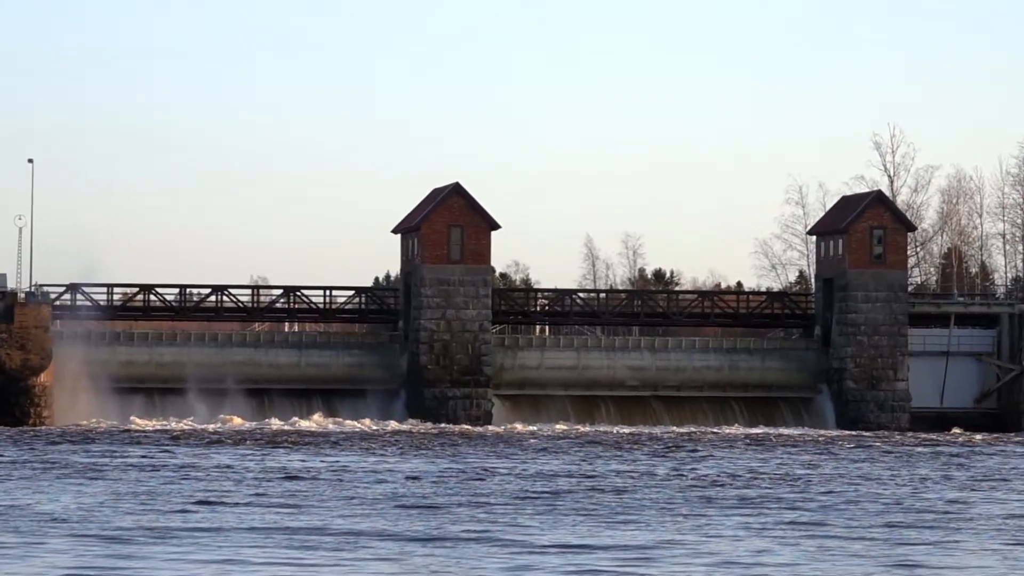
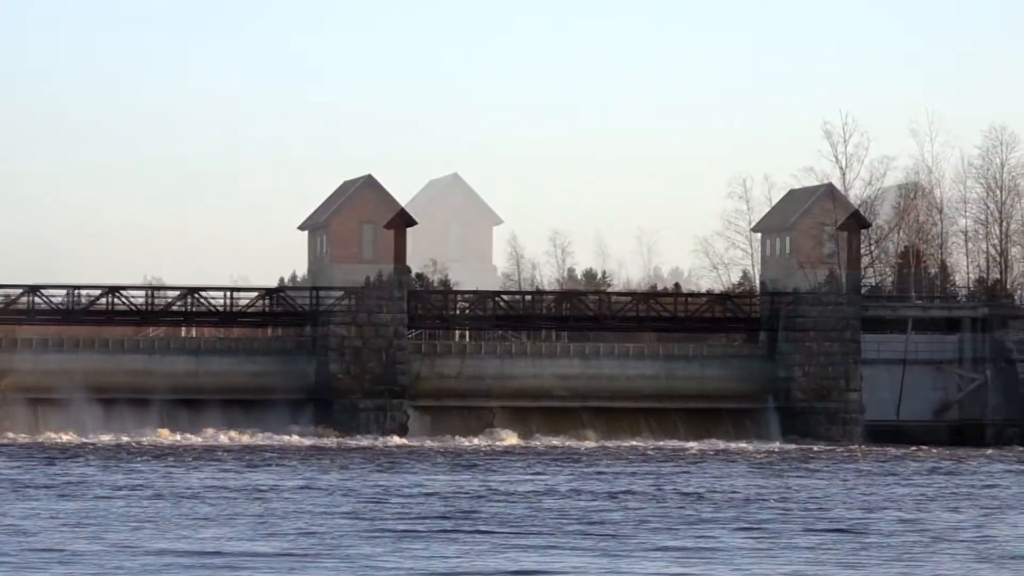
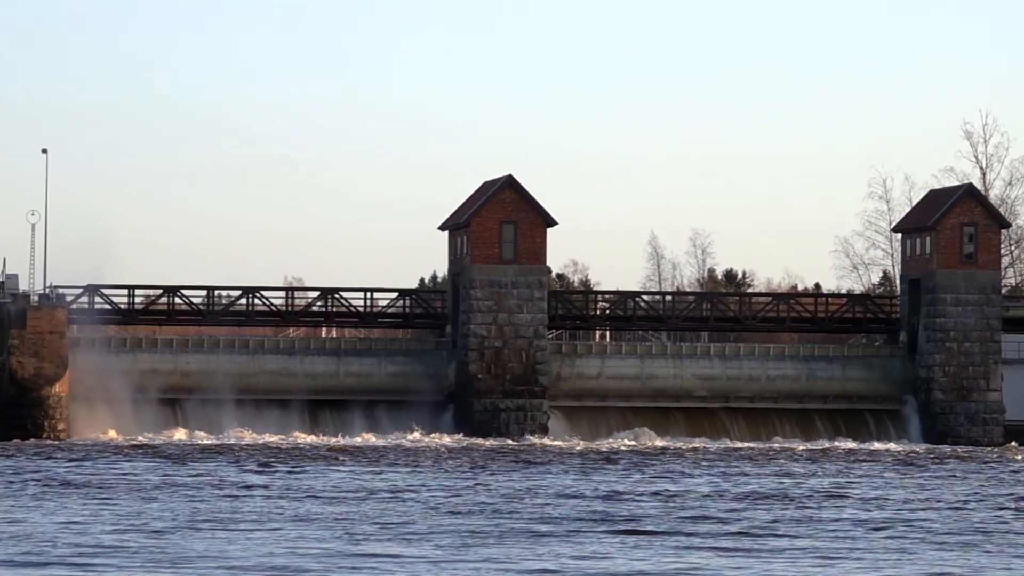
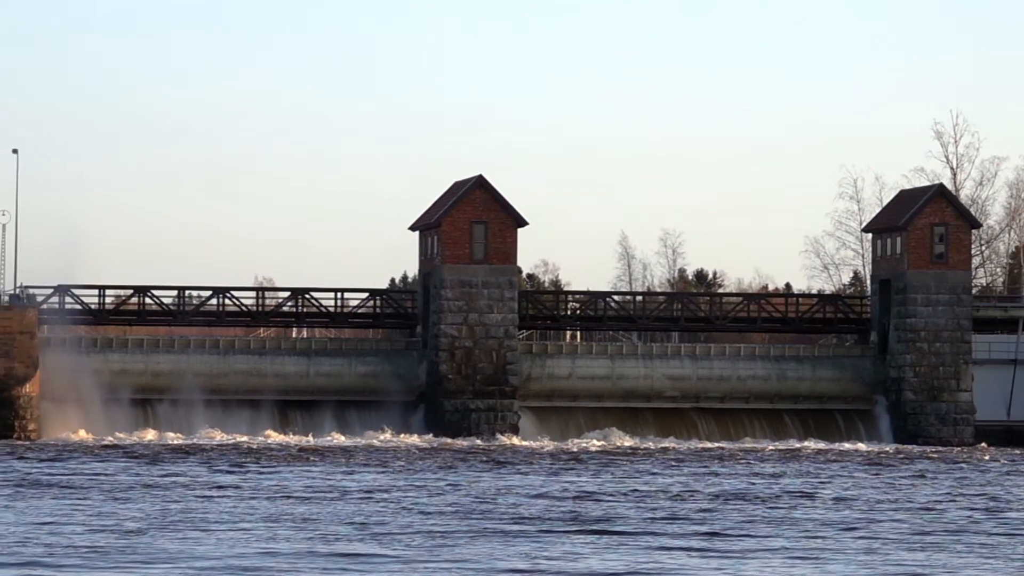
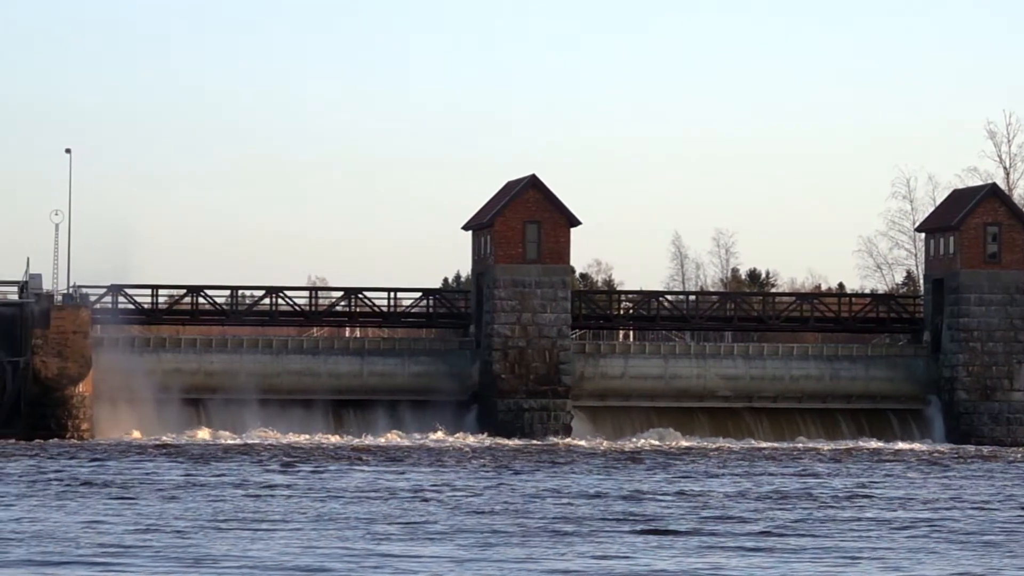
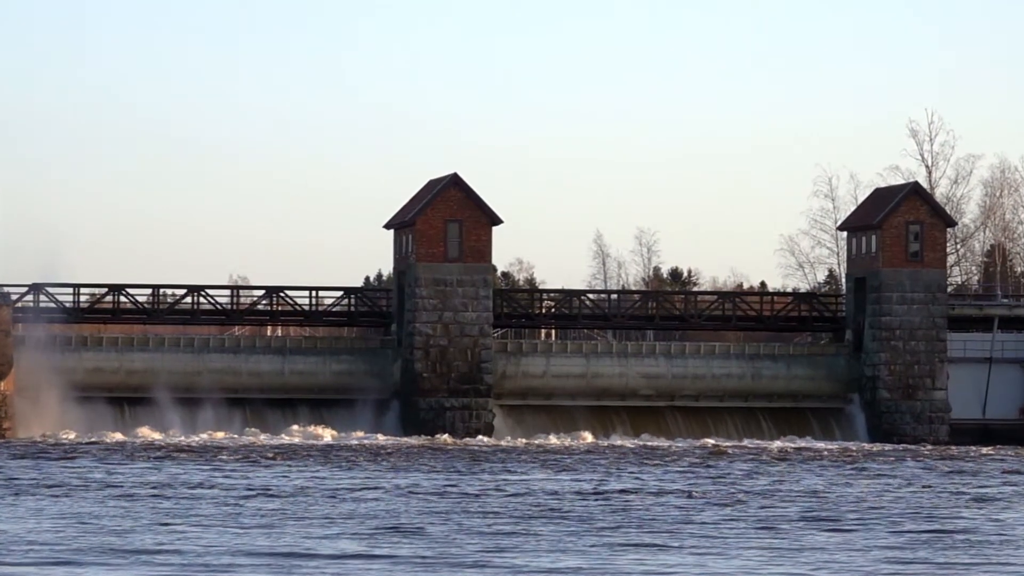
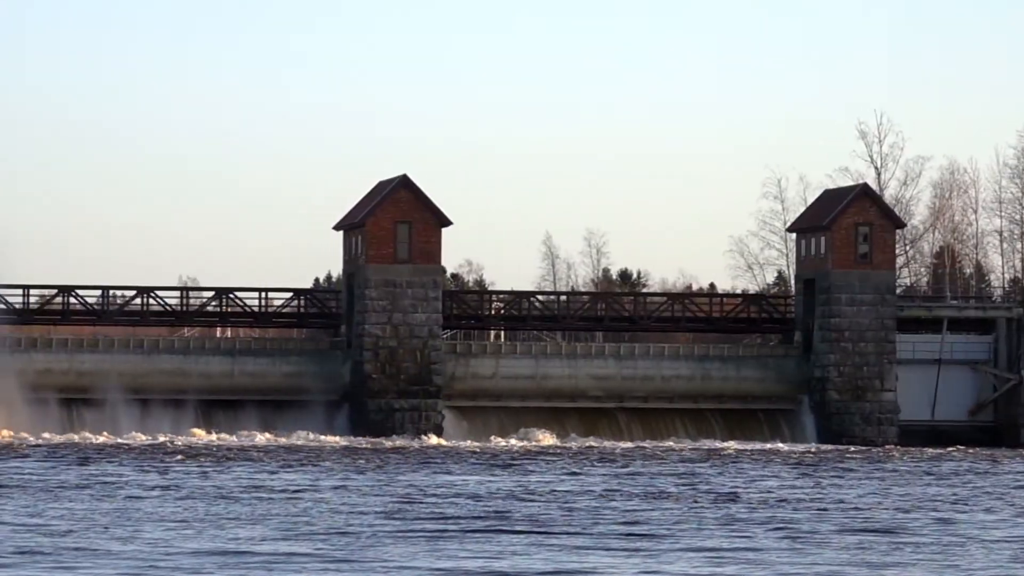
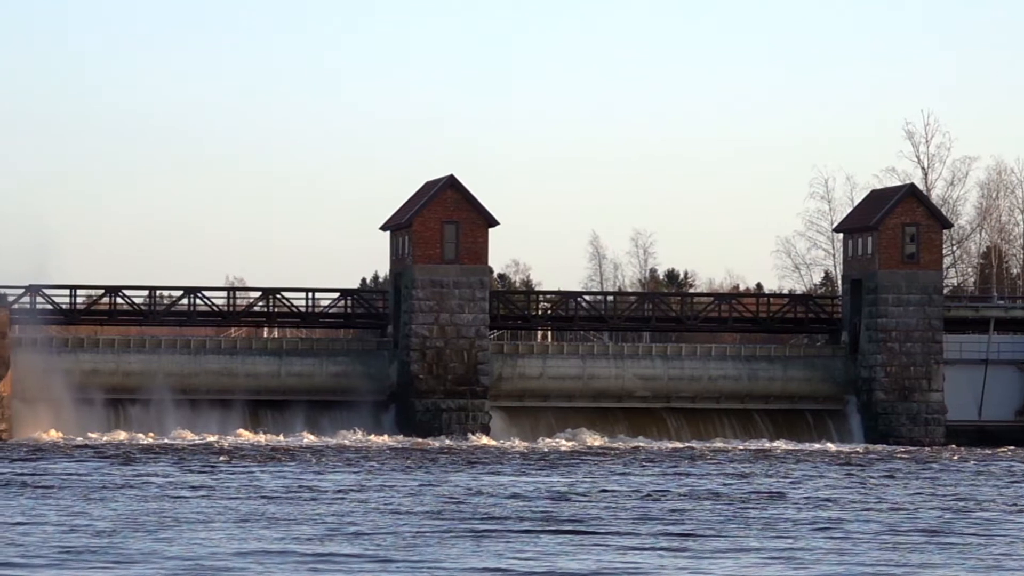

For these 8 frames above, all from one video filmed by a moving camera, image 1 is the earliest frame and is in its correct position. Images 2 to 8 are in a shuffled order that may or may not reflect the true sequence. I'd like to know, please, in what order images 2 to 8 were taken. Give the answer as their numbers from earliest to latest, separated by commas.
6, 2, 7, 8, 4, 3, 5
